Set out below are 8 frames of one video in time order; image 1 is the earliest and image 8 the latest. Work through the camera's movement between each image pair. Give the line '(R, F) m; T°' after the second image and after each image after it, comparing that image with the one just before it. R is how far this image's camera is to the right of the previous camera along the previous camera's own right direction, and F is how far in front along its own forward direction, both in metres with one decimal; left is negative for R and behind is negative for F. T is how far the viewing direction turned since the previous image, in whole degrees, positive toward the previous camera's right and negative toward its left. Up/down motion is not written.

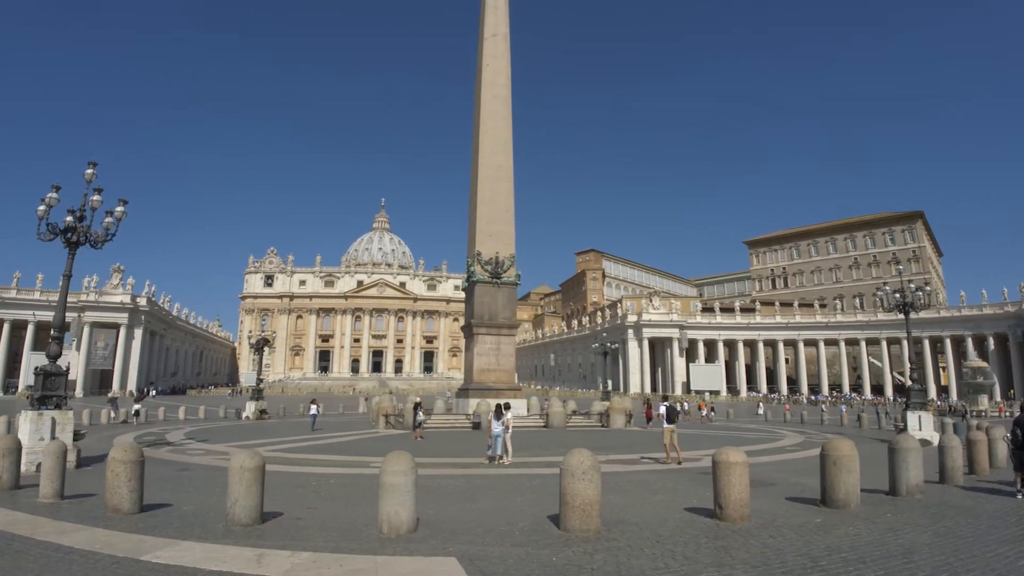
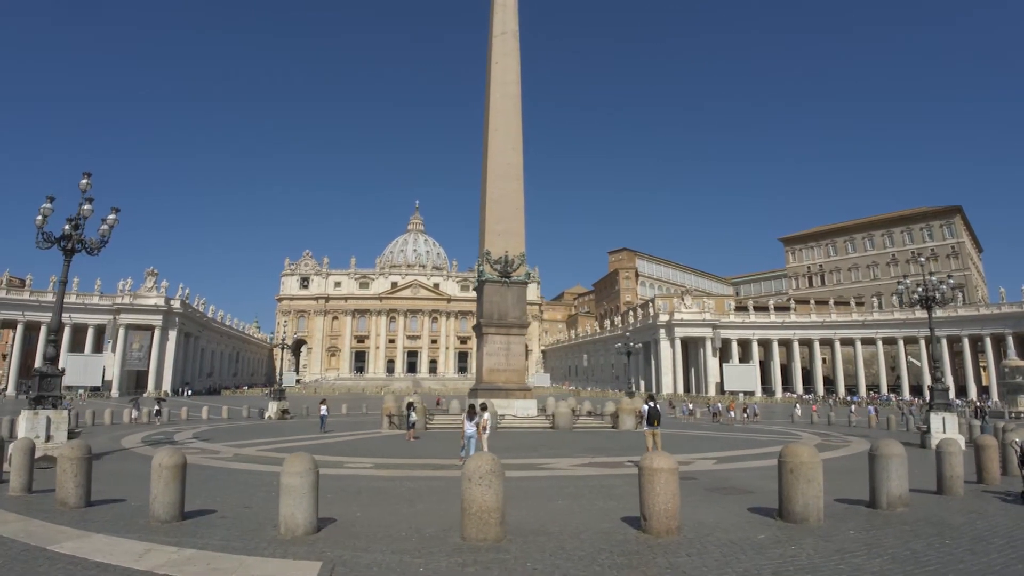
(+0.8, +0.4) m; -3°
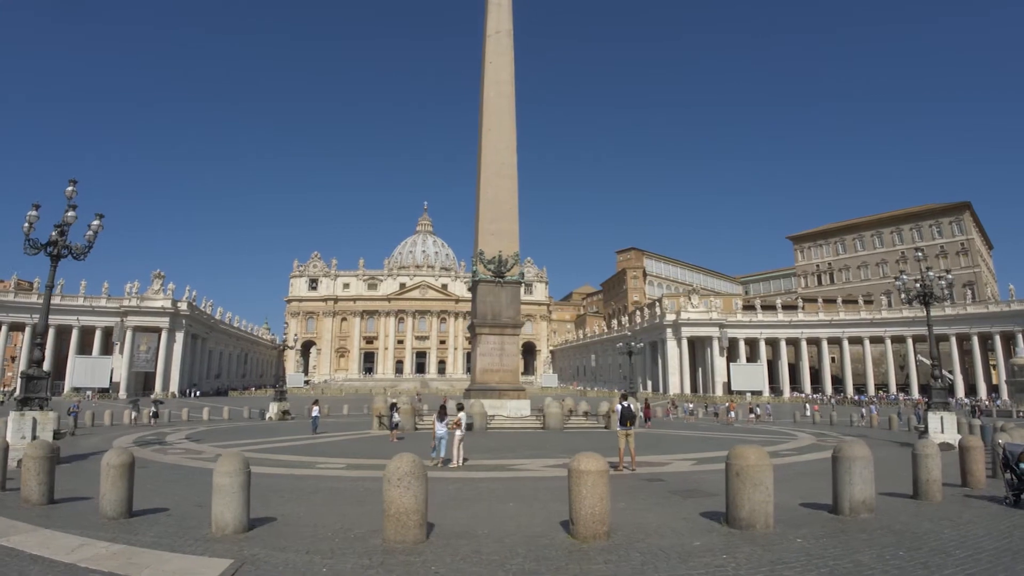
(+0.5, +0.1) m; -1°
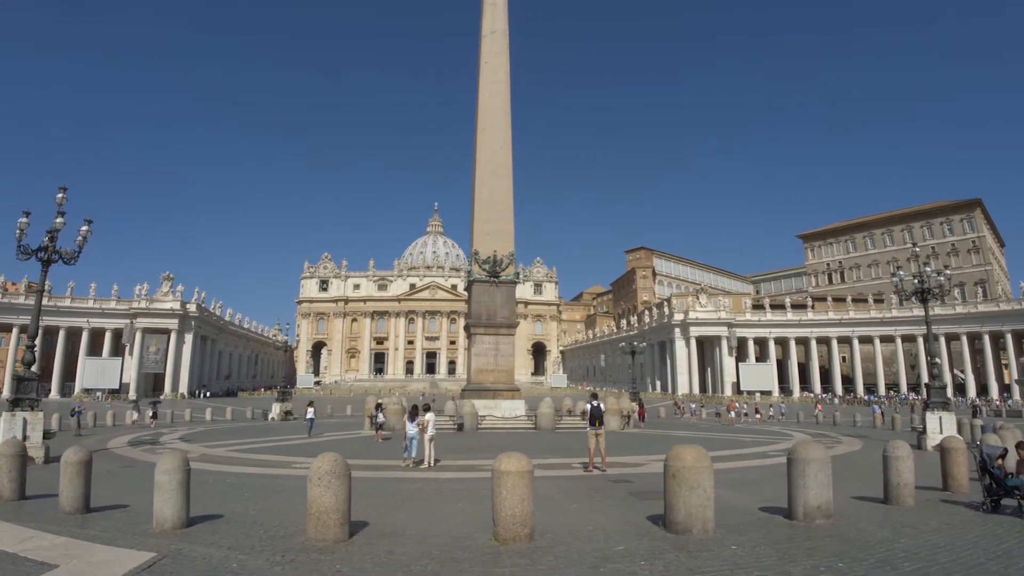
(+0.5, 0.0) m; -1°
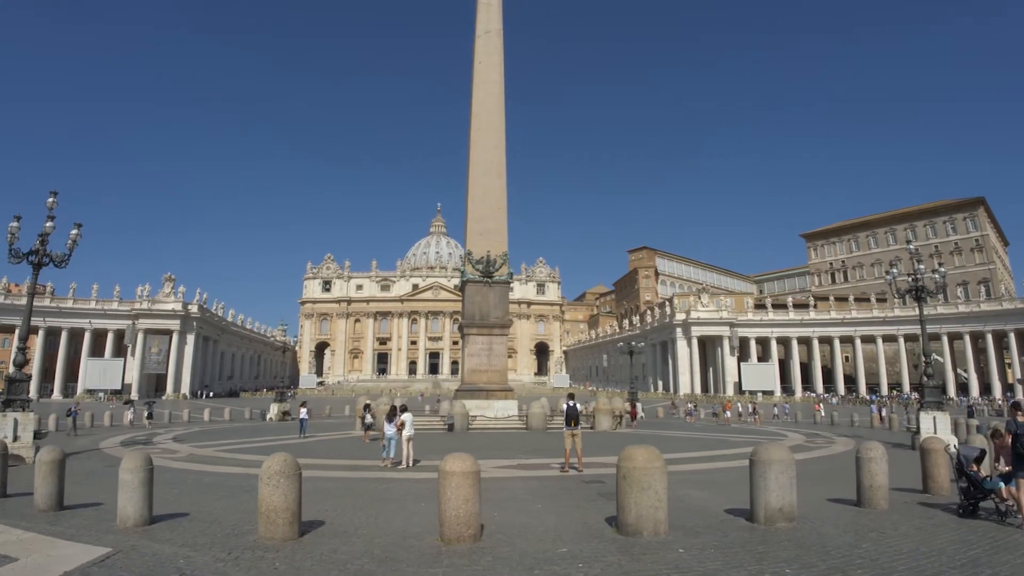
(+0.3, 0.0) m; 0°
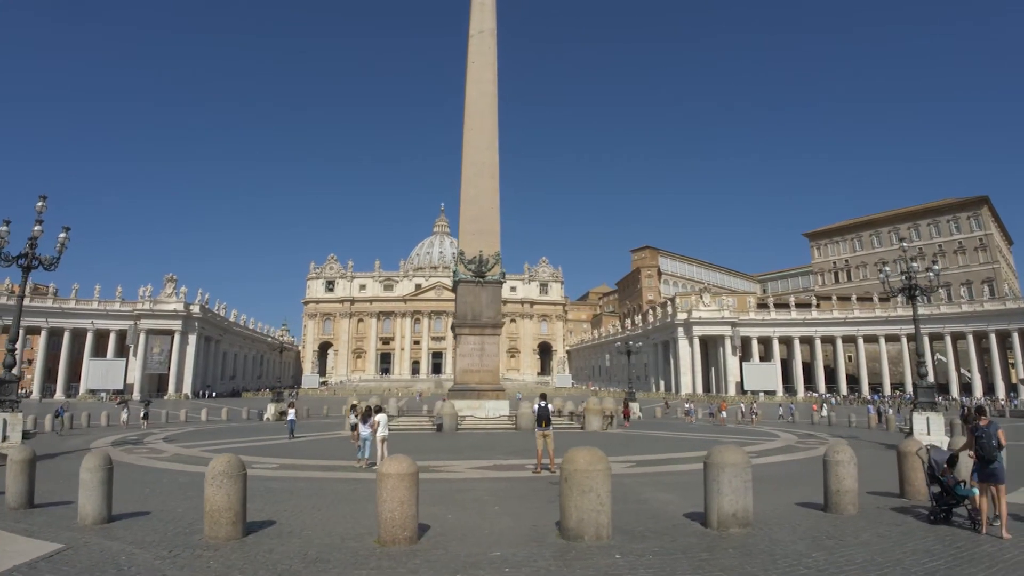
(+0.4, 0.0) m; 0°
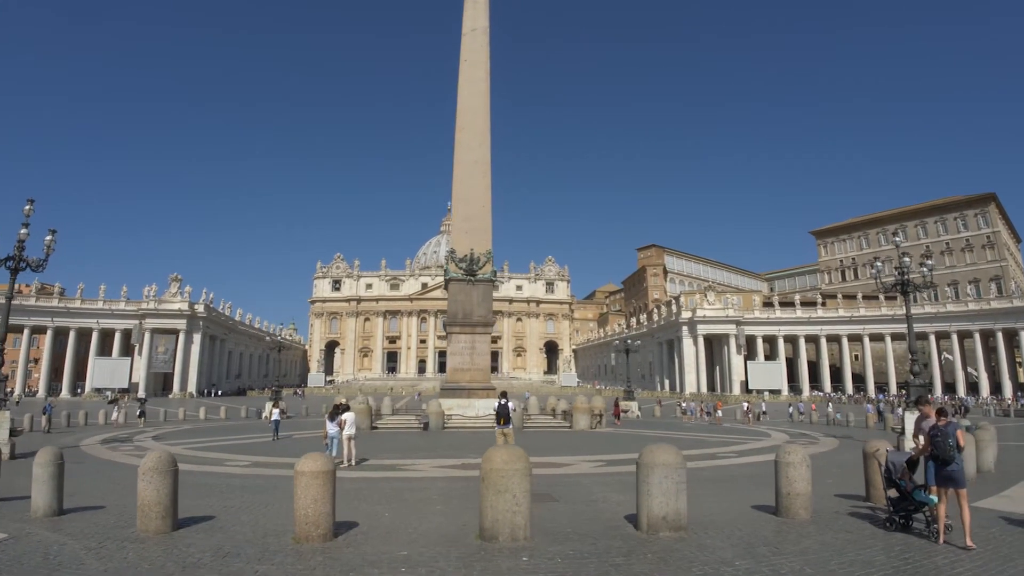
(+0.5, 0.0) m; -1°
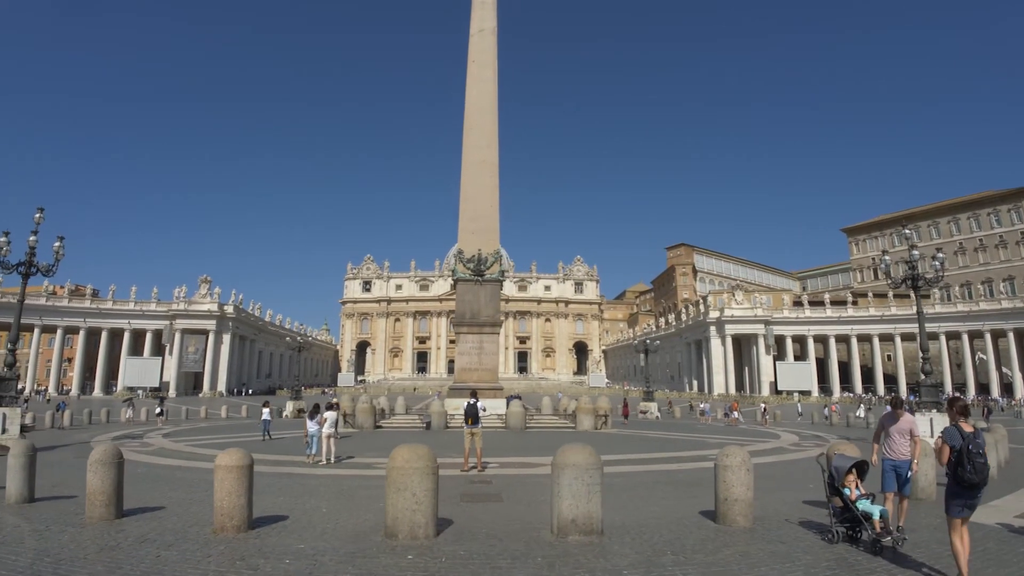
(+0.8, -0.1) m; -3°
